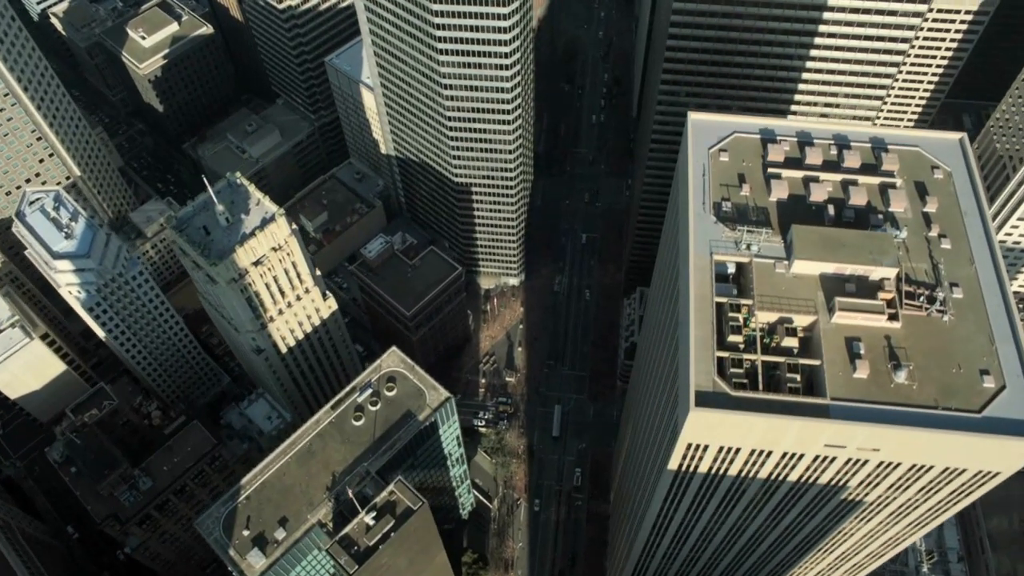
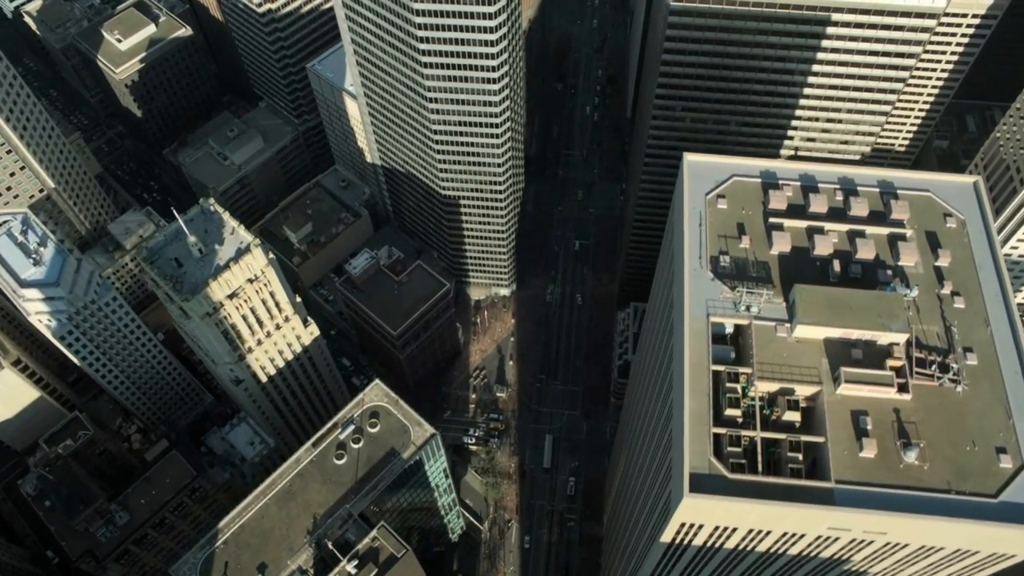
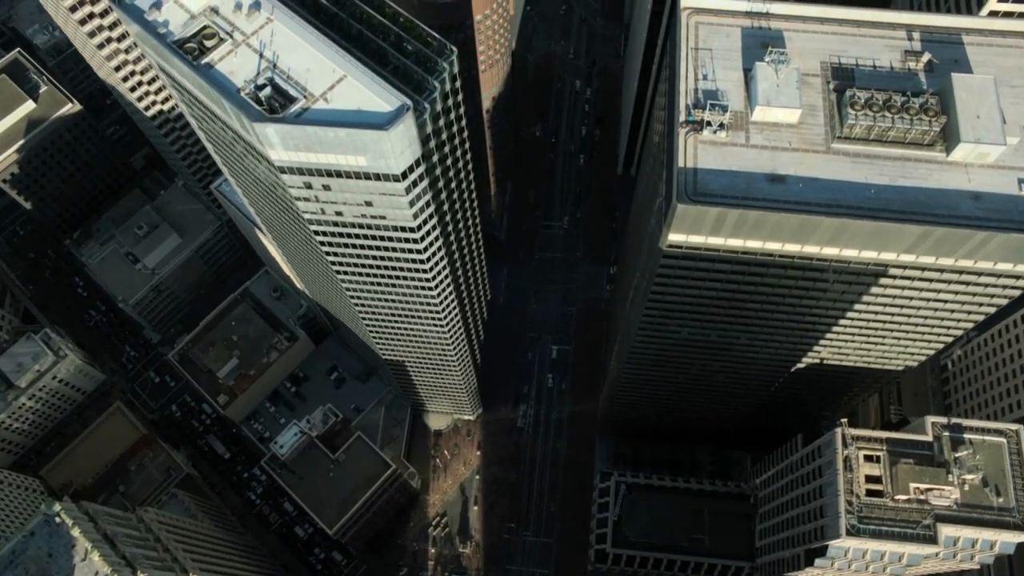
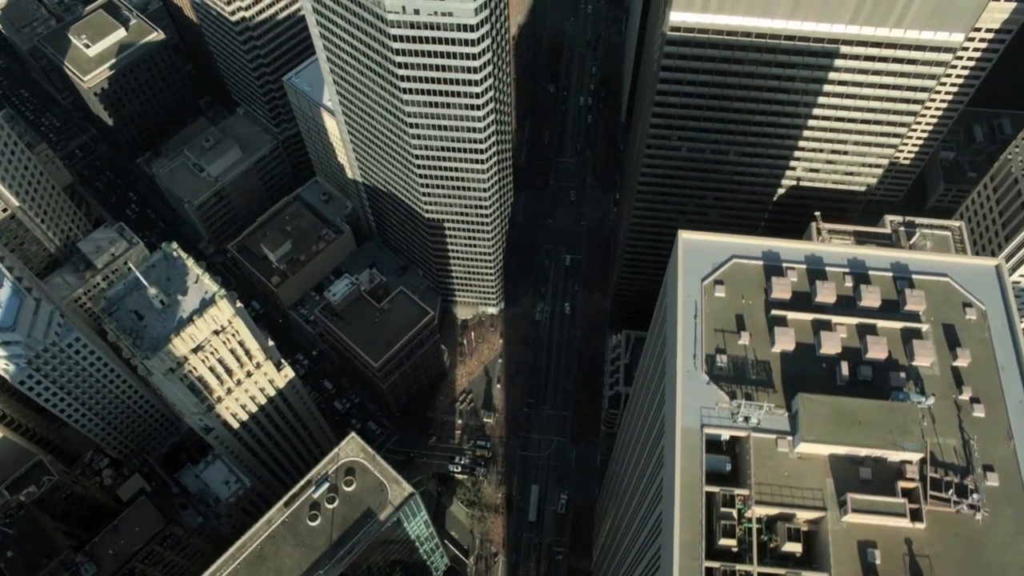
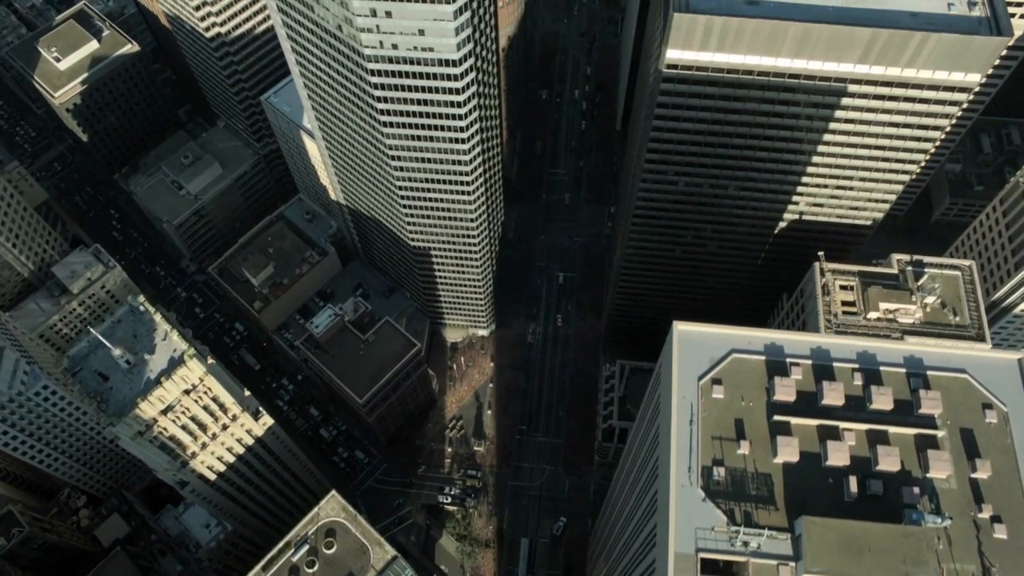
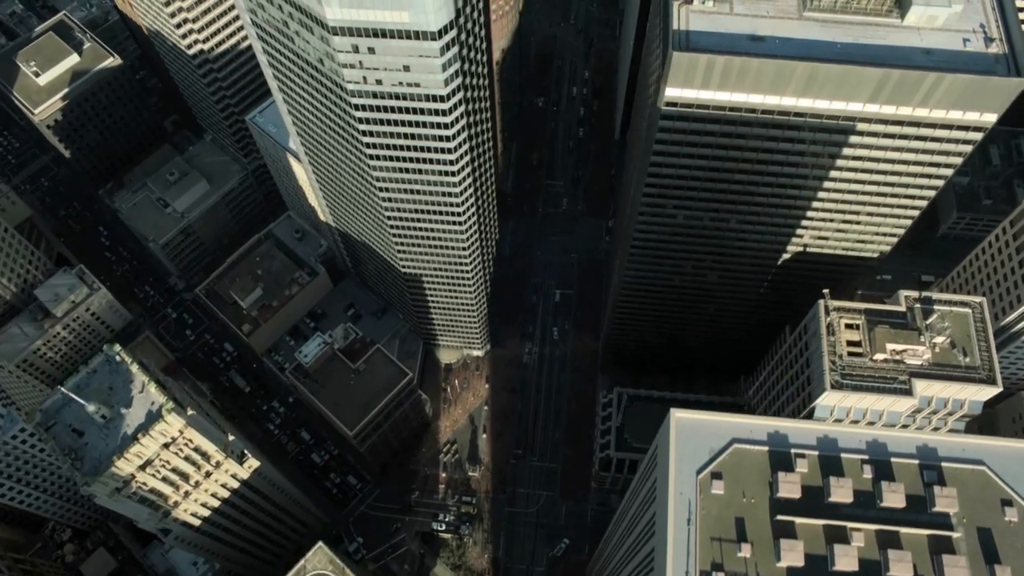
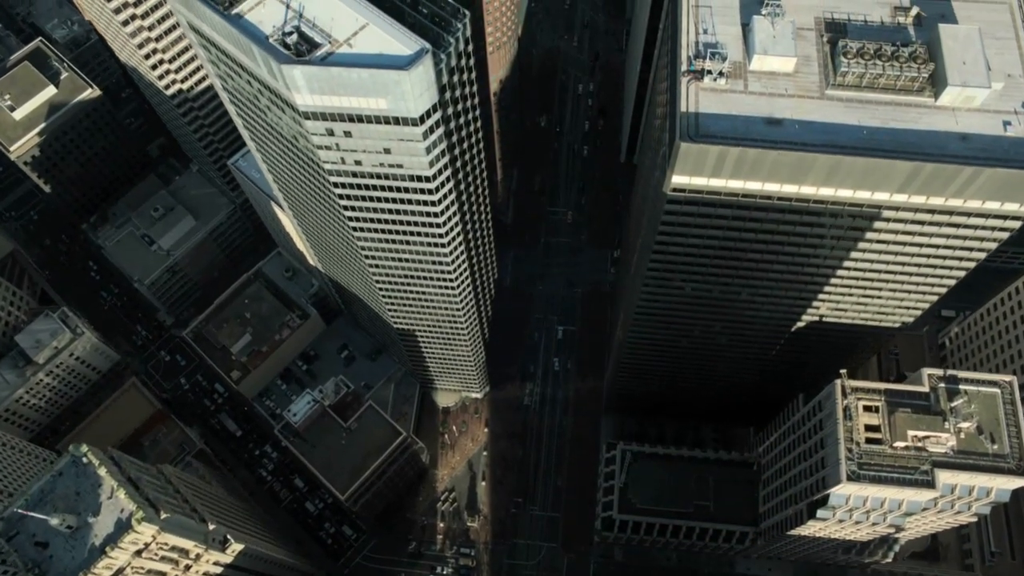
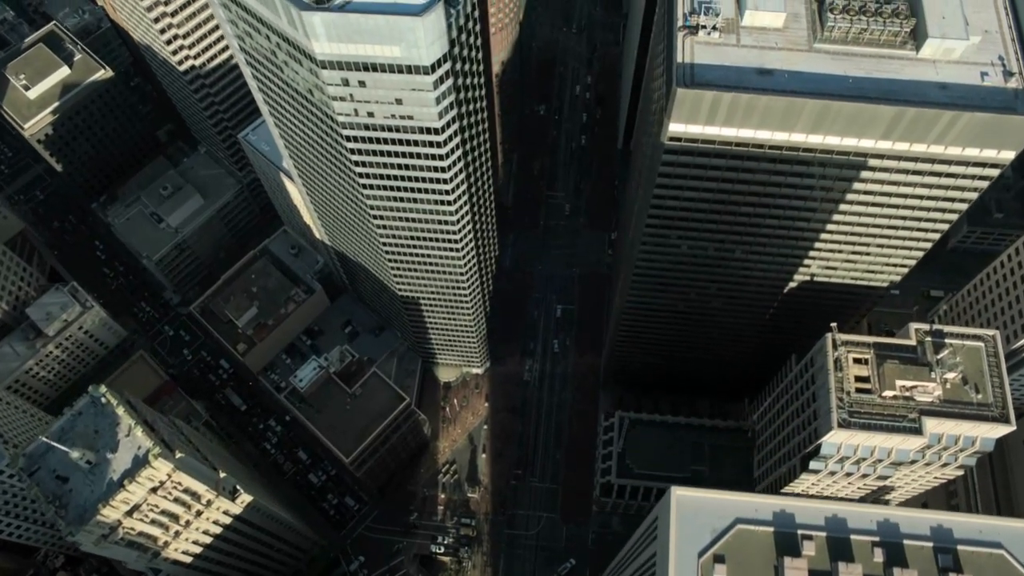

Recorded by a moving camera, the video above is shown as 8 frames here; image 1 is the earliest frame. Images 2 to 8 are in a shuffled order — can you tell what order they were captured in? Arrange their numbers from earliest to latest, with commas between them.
2, 4, 5, 6, 8, 7, 3
